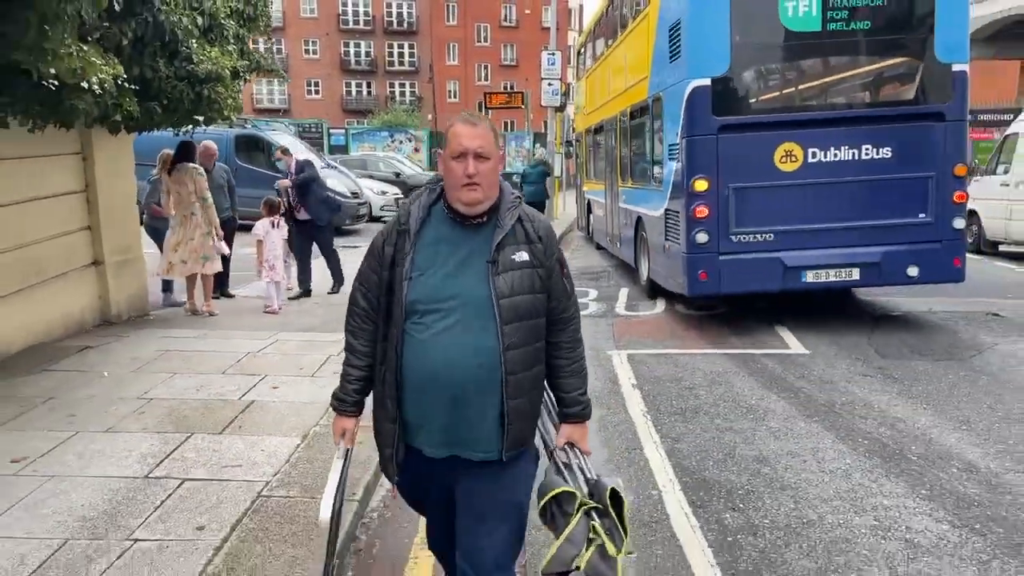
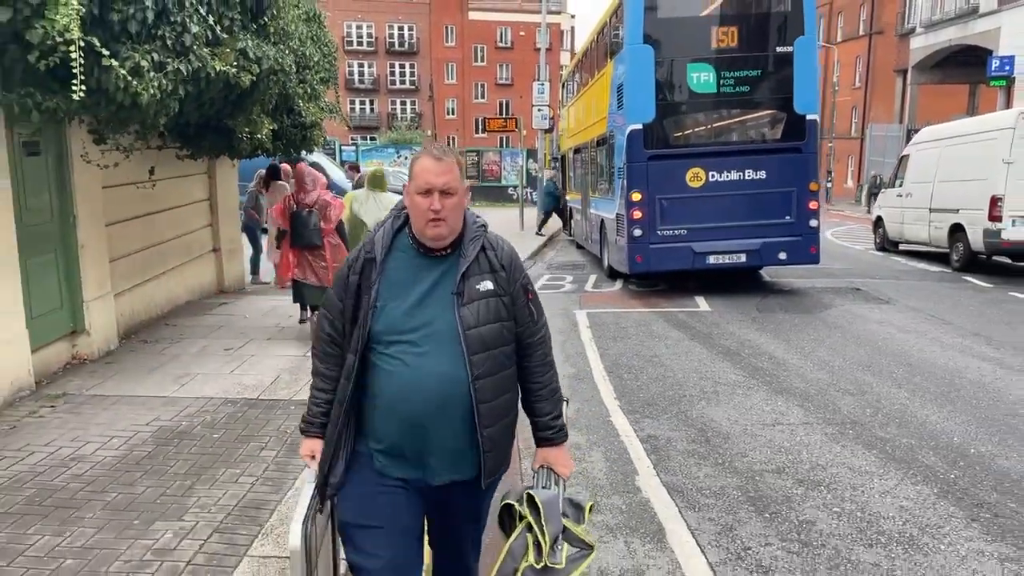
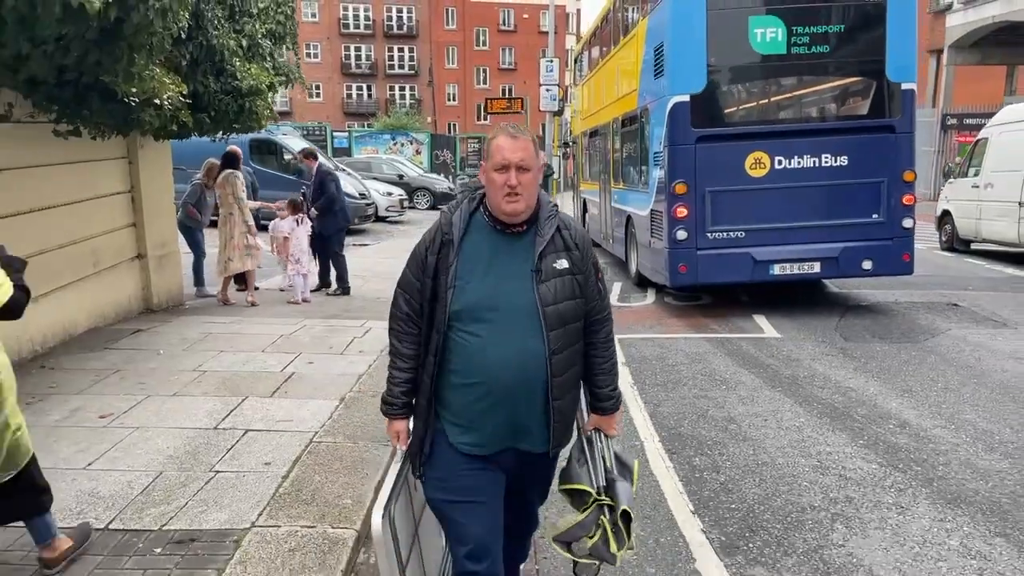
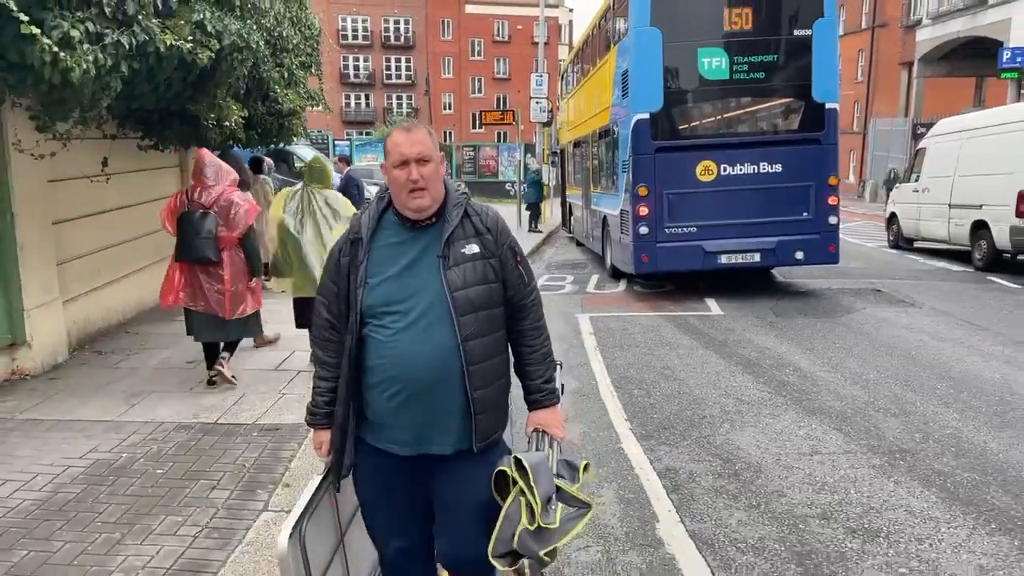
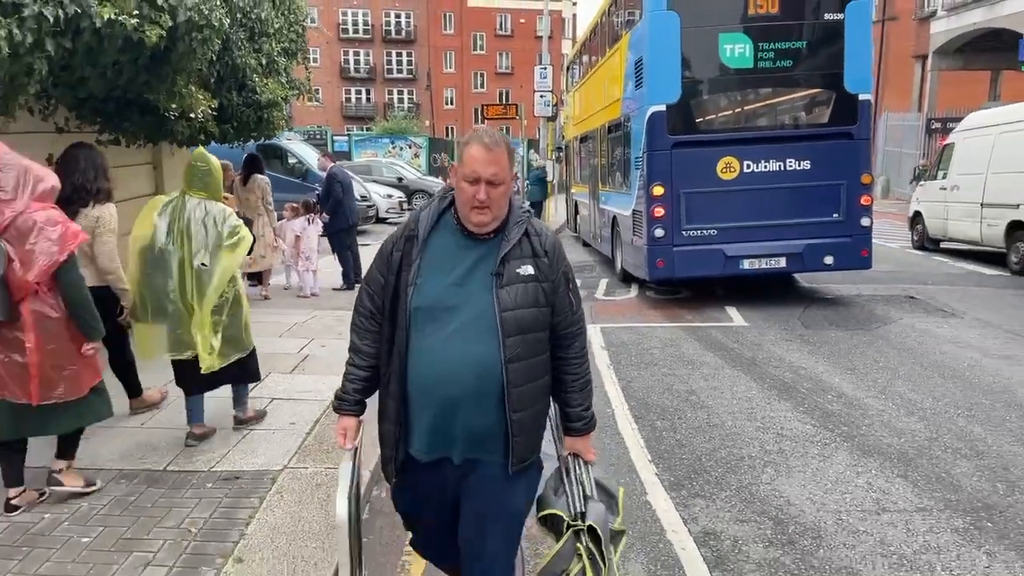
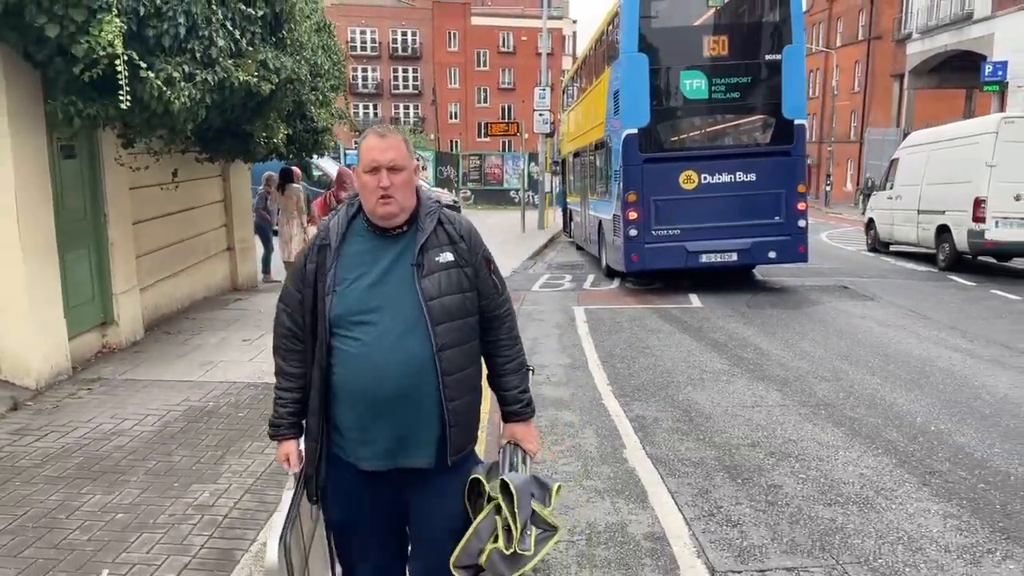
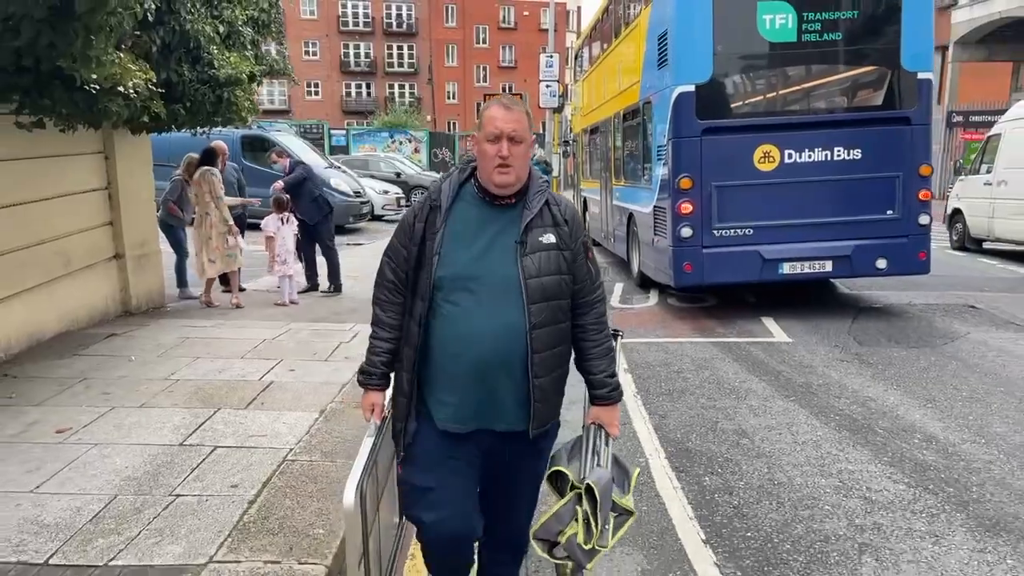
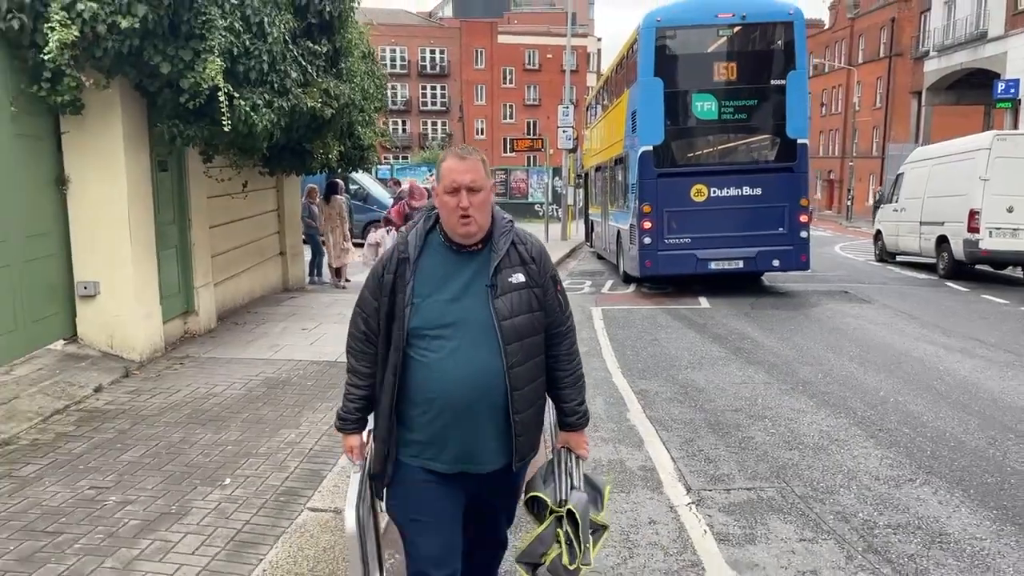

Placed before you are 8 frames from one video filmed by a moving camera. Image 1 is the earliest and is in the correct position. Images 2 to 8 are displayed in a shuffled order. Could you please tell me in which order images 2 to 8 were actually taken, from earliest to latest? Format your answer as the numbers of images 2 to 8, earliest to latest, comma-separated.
7, 3, 5, 4, 2, 6, 8
